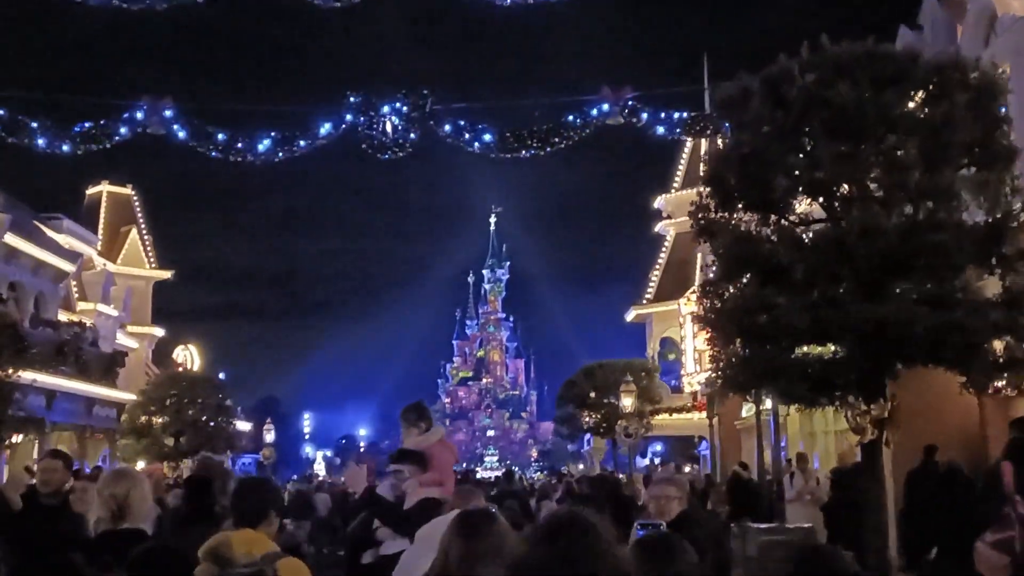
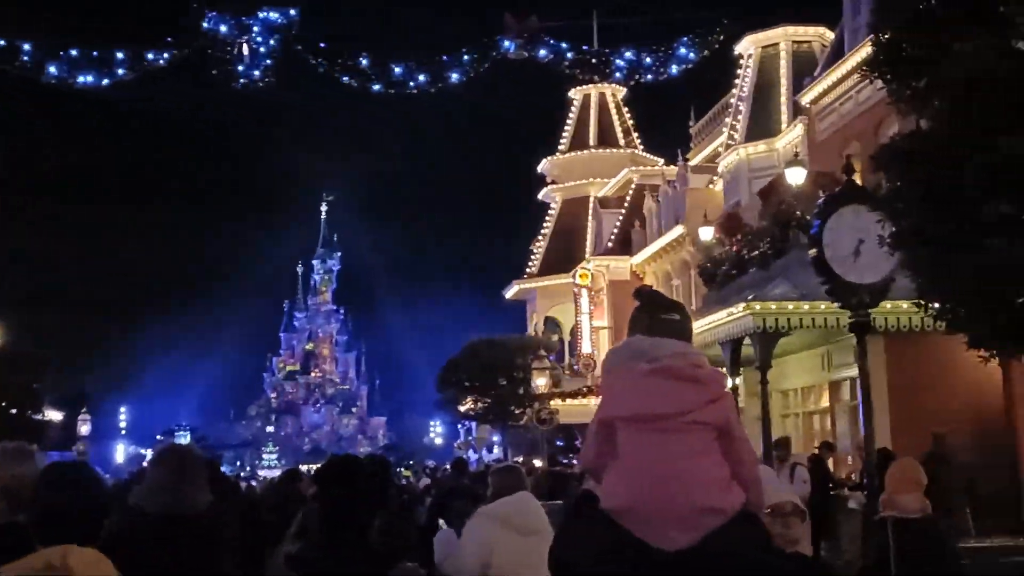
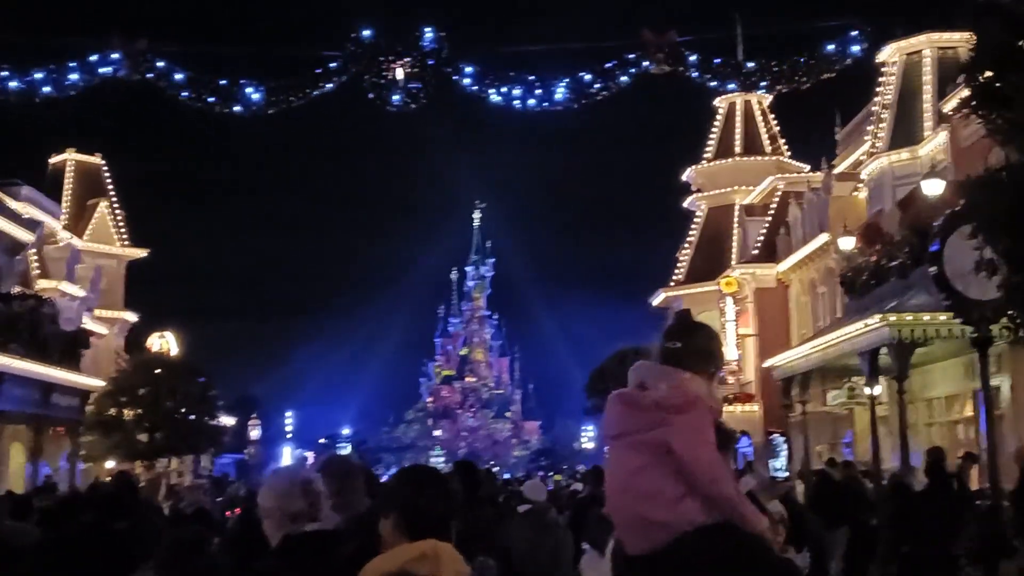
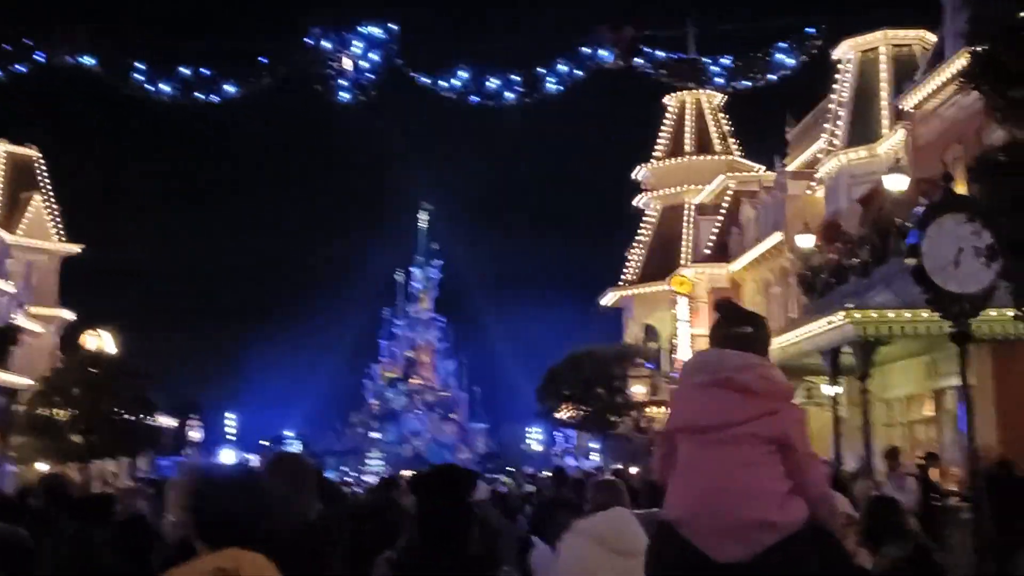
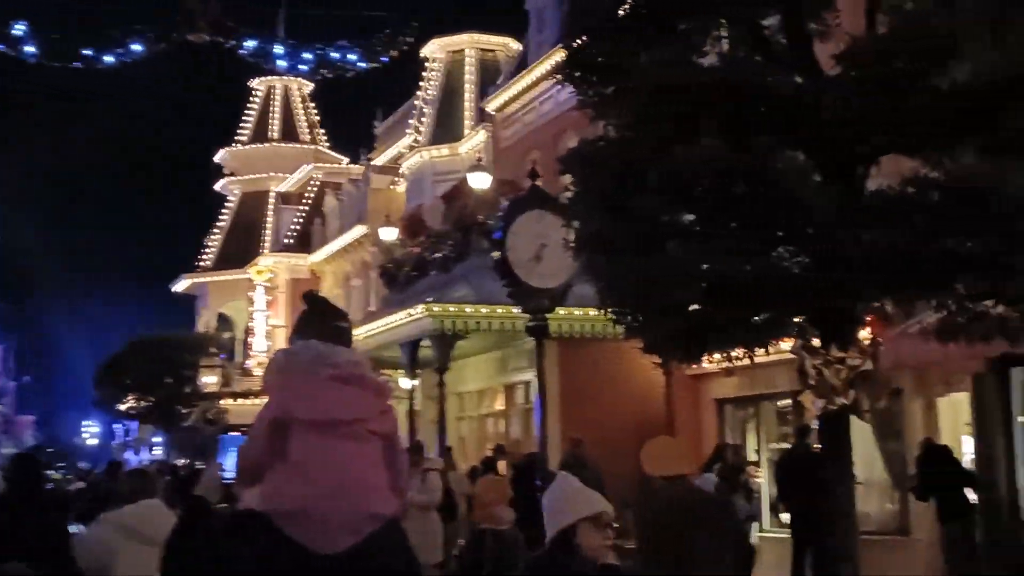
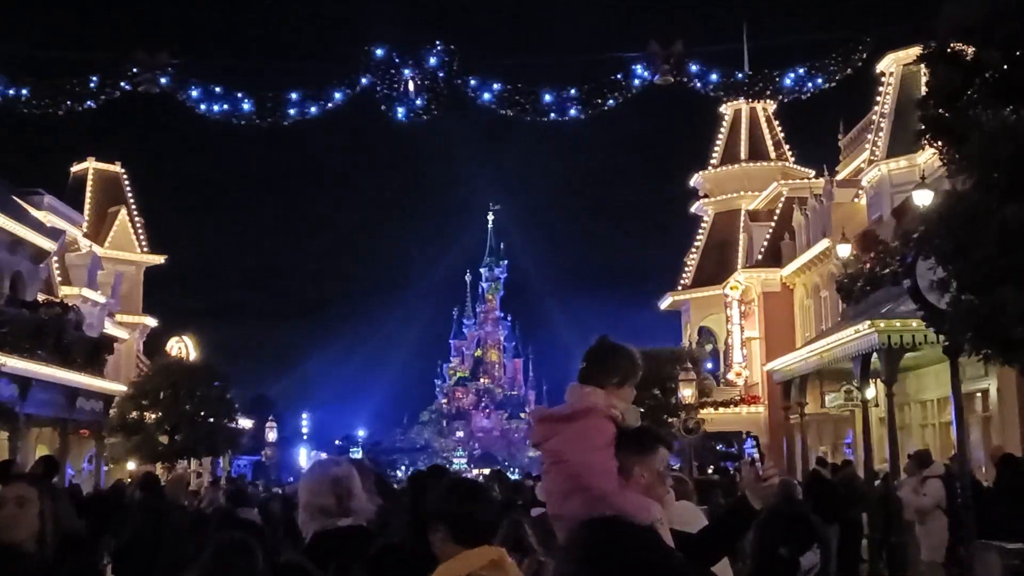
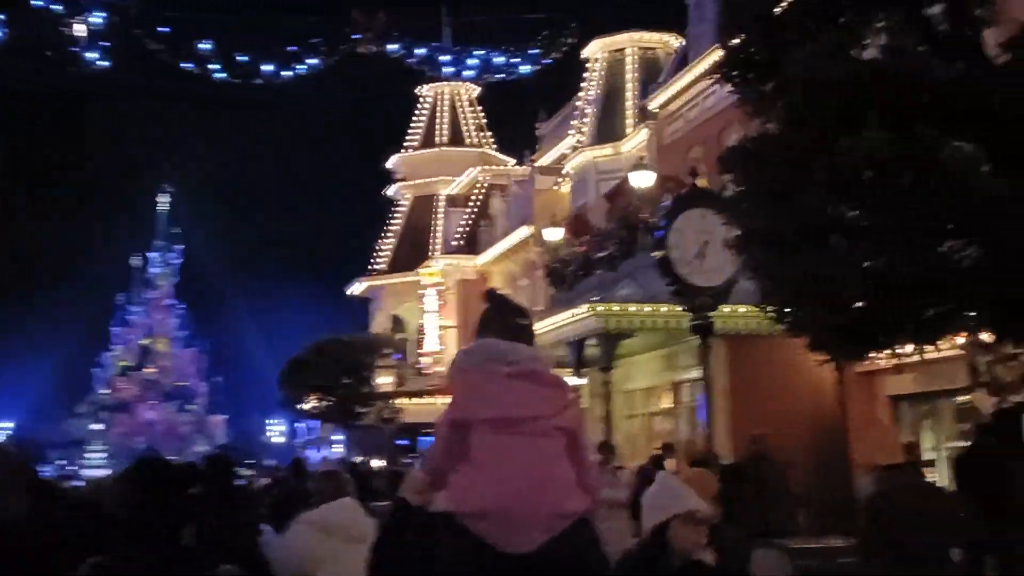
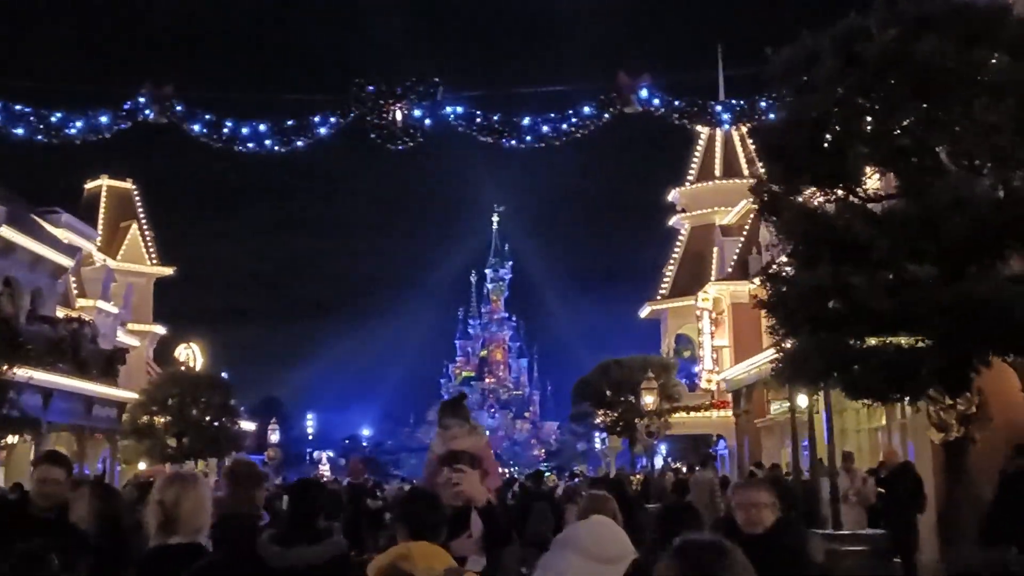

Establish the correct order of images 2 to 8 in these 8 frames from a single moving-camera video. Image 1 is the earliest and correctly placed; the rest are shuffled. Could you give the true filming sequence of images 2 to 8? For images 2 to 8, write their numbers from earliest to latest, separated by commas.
8, 6, 3, 4, 2, 7, 5
